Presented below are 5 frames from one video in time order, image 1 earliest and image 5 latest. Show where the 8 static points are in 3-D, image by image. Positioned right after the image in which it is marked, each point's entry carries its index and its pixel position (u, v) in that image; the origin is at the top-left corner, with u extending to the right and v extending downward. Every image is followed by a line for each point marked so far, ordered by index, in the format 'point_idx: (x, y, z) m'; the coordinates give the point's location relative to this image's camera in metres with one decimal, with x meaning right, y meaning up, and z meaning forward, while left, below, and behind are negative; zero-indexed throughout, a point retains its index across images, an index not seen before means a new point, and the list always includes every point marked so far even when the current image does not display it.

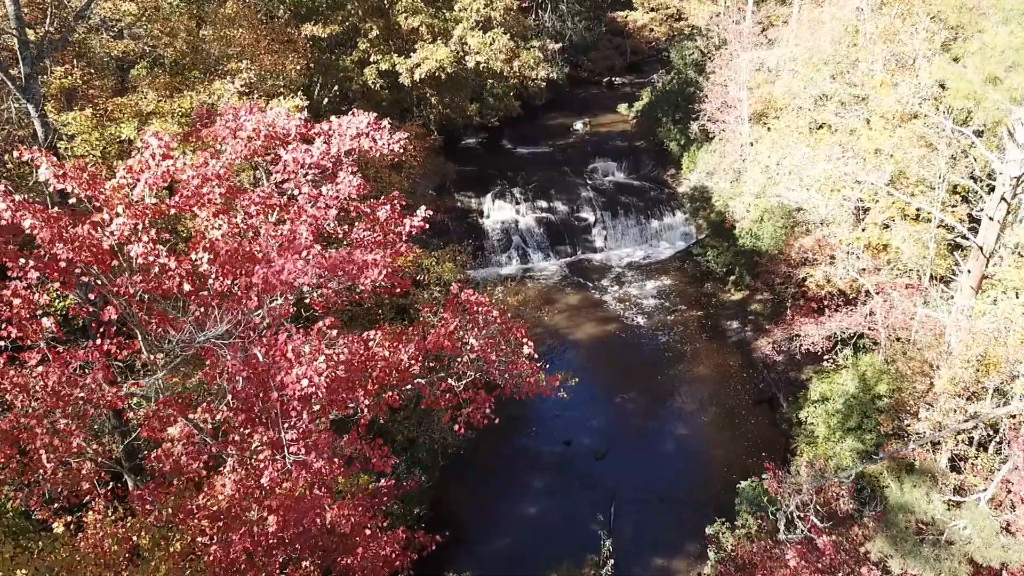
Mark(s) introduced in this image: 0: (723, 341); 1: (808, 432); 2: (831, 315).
0: (+6.9, -1.7, +17.5) m
1: (+7.4, -3.6, +13.3) m
2: (+8.1, -0.7, +13.6) m
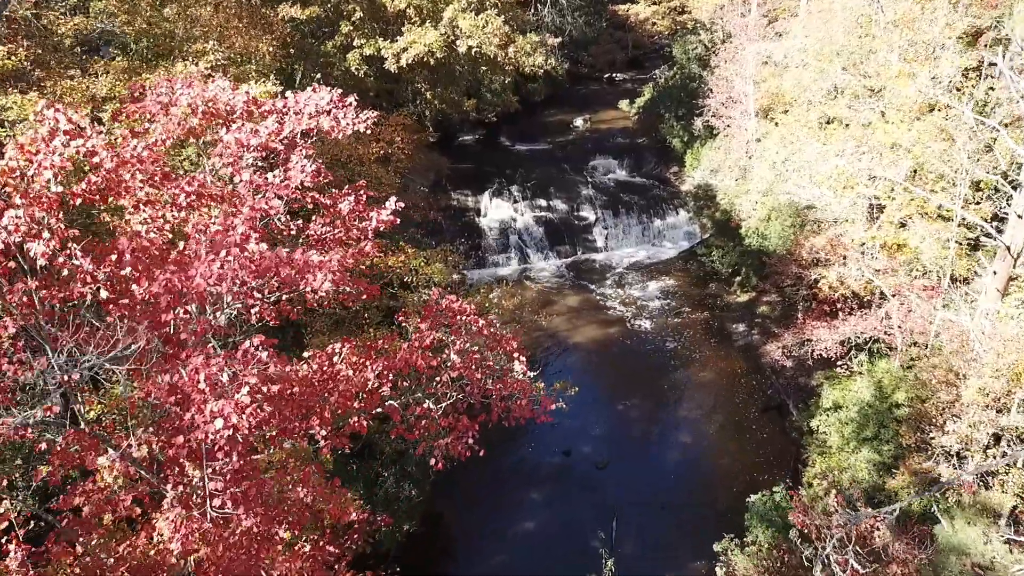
0: (+6.8, -1.8, +16.8) m
1: (+7.3, -3.6, +12.6) m
2: (+8.0, -0.8, +12.9) m
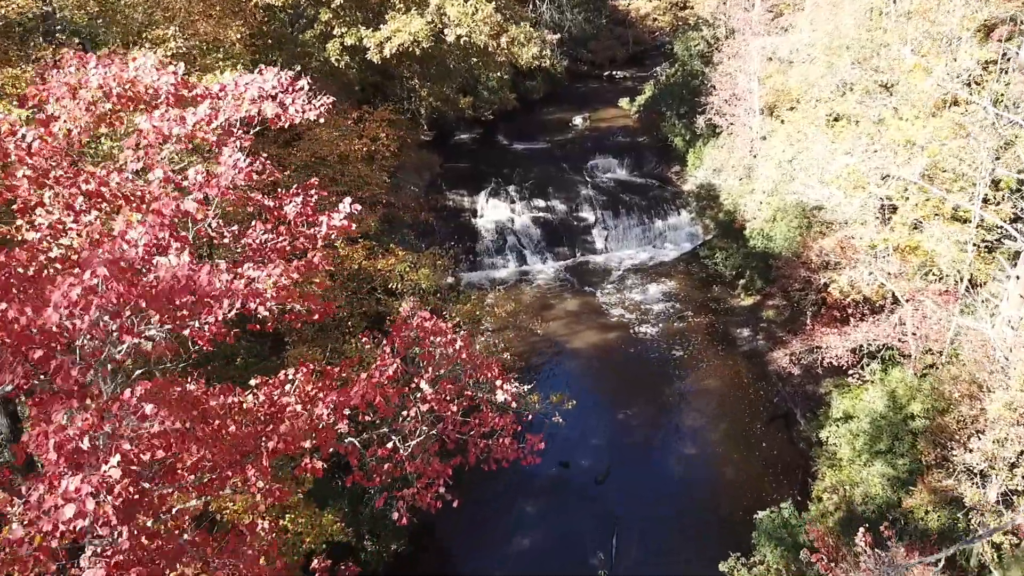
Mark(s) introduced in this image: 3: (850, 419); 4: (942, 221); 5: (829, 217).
0: (+6.7, -1.9, +16.2) m
1: (+7.2, -3.7, +12.0) m
2: (+7.9, -0.9, +12.3) m
3: (+7.5, -2.9, +11.8) m
4: (+9.1, +1.4, +11.3) m
5: (+8.0, +1.8, +13.4) m
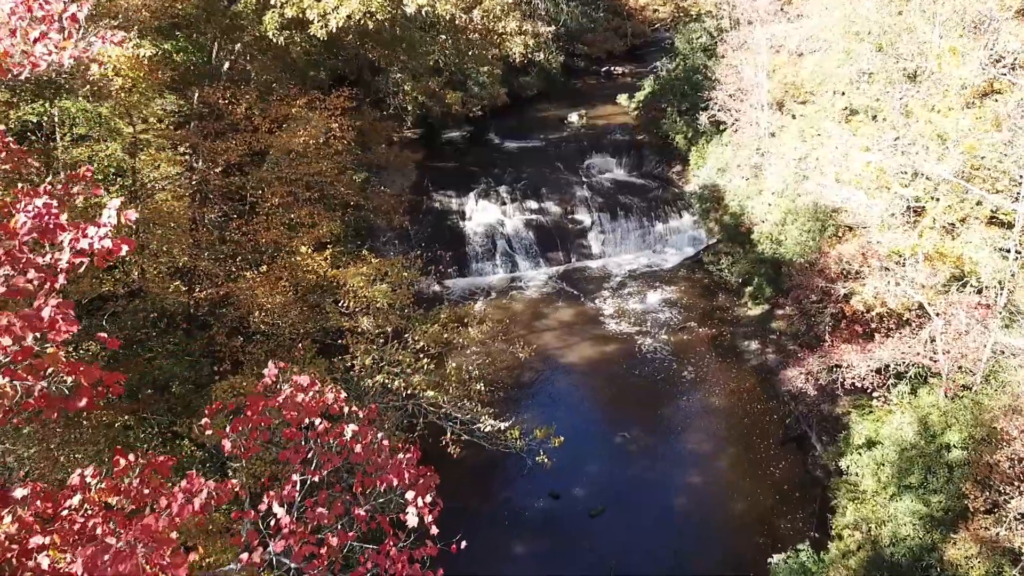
0: (+6.4, -2.2, +14.9) m
1: (+6.8, -3.9, +10.7) m
2: (+7.6, -1.1, +11.0) m
3: (+7.1, -3.1, +10.5) m
4: (+8.8, +1.2, +10.0) m
5: (+7.6, +1.5, +12.1) m
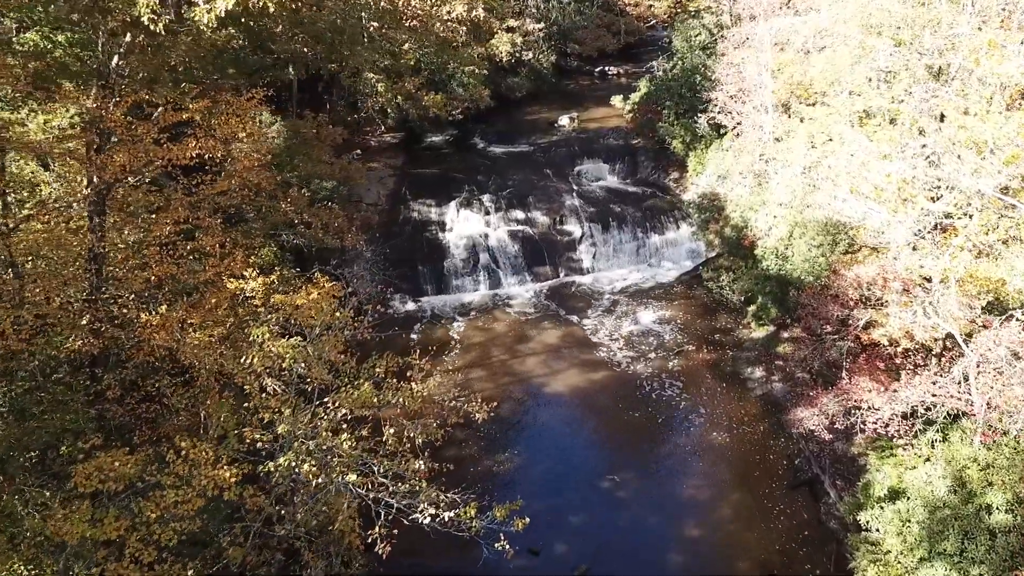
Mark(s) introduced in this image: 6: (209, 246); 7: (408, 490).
0: (+5.9, -2.7, +13.5) m
1: (+6.3, -4.5, +9.3) m
2: (+7.0, -1.6, +9.6) m
3: (+6.6, -3.7, +9.1) m
4: (+8.3, +0.7, +8.6) m
5: (+7.1, +1.0, +10.7) m
6: (-4.4, +0.6, +7.8) m
7: (-1.1, -2.2, +5.9) m
